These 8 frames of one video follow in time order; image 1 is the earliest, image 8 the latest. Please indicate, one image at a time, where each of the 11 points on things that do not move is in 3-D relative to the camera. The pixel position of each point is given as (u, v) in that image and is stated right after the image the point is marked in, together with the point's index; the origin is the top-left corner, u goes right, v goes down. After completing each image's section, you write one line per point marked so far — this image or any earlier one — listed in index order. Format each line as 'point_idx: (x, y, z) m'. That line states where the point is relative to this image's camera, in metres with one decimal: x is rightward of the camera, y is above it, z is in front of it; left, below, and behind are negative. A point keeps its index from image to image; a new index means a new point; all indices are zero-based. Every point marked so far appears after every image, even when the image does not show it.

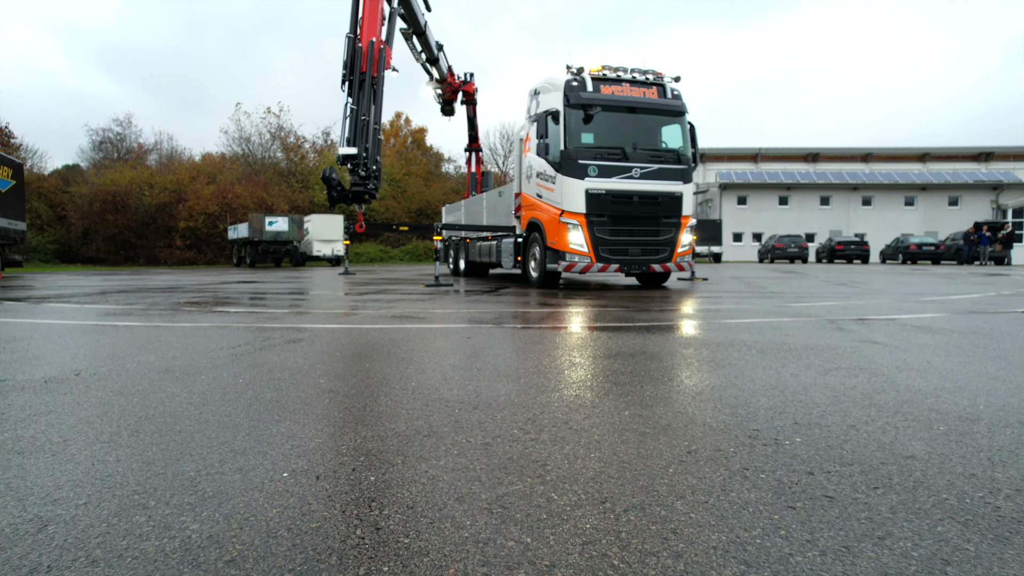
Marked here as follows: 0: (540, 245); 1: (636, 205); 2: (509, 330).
0: (+0.5, +0.8, +13.3) m
1: (+2.3, +1.5, +12.4) m
2: (-0.1, -0.4, +6.3) m
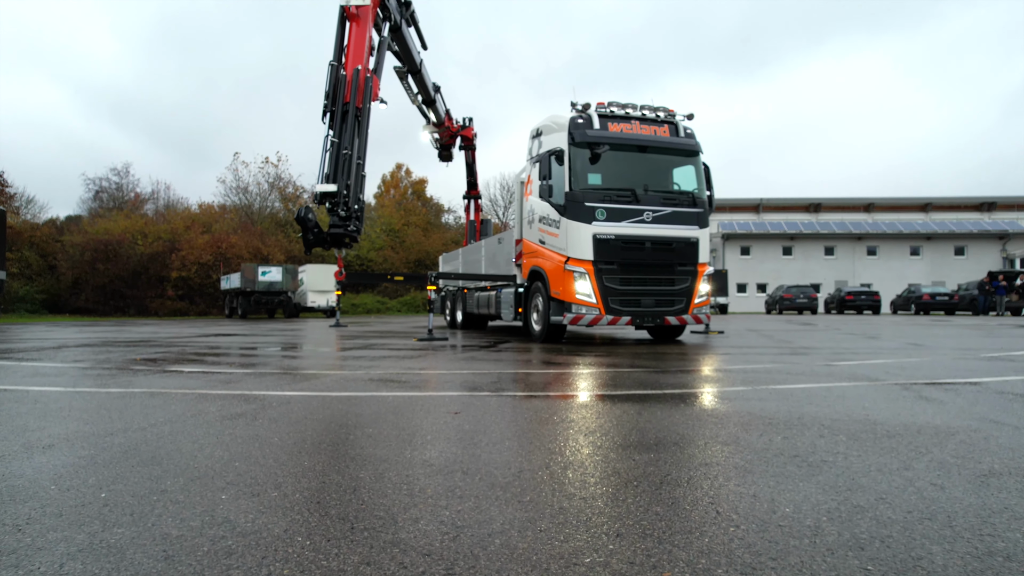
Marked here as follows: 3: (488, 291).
0: (+0.5, -0.2, +12.2) m
1: (+2.3, +0.6, +11.3) m
2: (-0.1, -0.8, +5.2) m
3: (-0.6, -0.1, +16.5) m
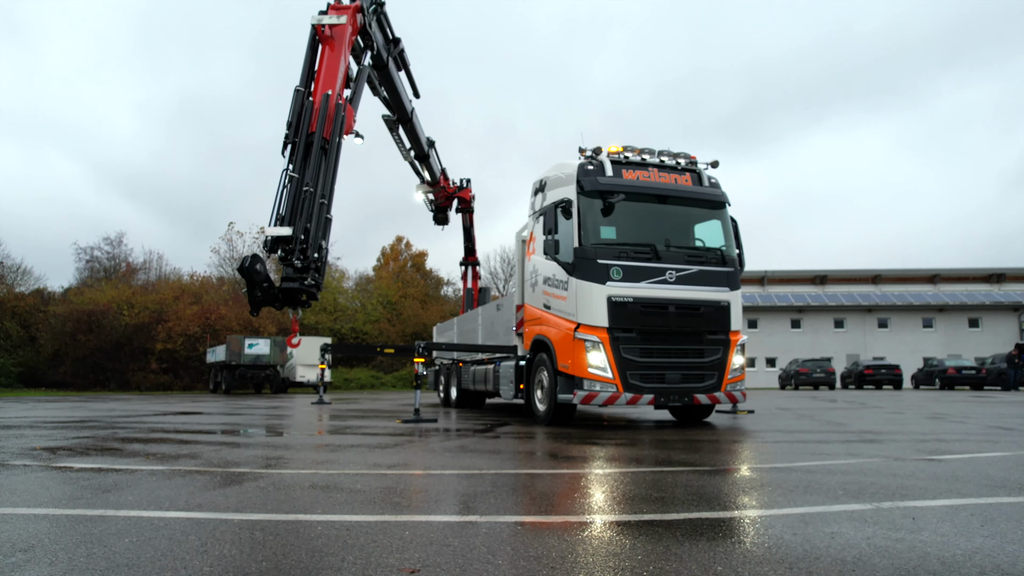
0: (+0.5, -1.3, +10.5) m
1: (+2.3, -0.4, +9.7) m
2: (-0.1, -1.2, +3.4) m
3: (-0.6, -1.7, +14.8) m
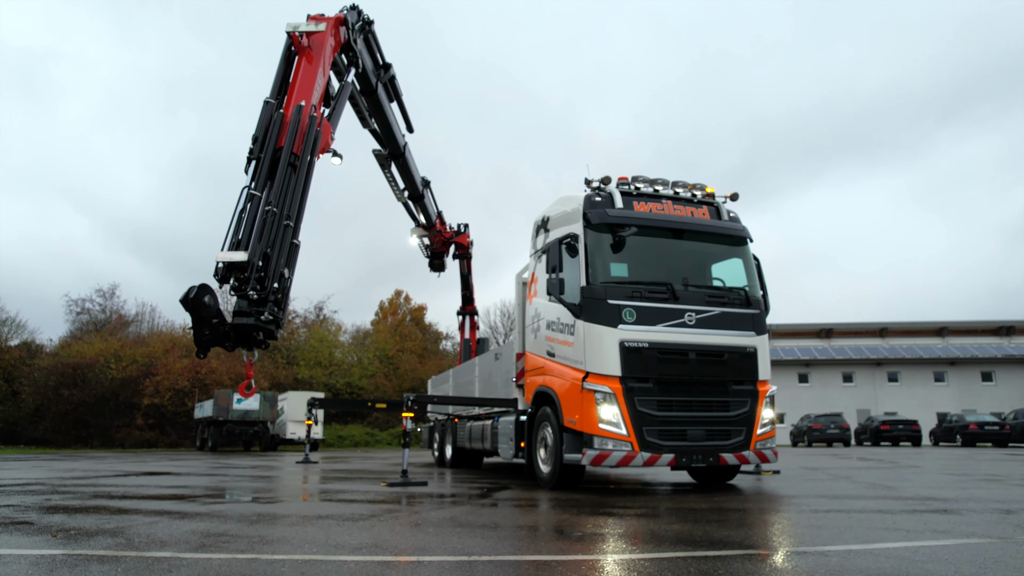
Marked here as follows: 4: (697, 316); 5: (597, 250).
0: (+0.5, -1.9, +9.3) m
1: (+2.3, -1.0, +8.5) m
2: (-0.1, -1.2, +2.2) m
3: (-0.6, -2.6, +13.5) m
4: (+2.4, -0.4, +8.7) m
5: (+1.1, +0.5, +8.9) m
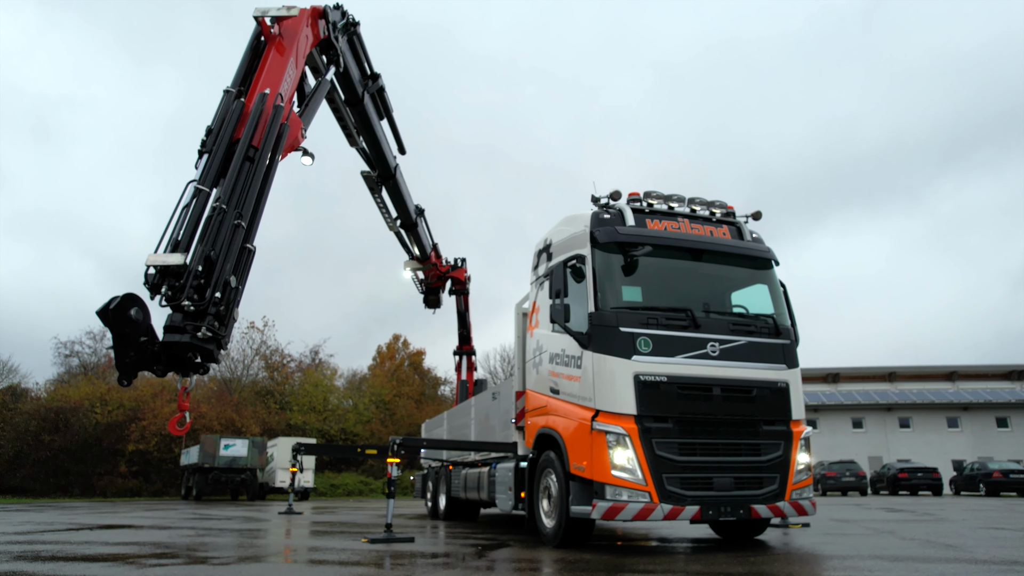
0: (+0.5, -2.2, +8.1) m
1: (+2.3, -1.3, +7.5) m
2: (-0.1, -1.1, +1.1) m
3: (-0.6, -3.3, +12.3) m
4: (+2.4, -0.7, +7.7) m
5: (+1.1, +0.2, +7.9) m
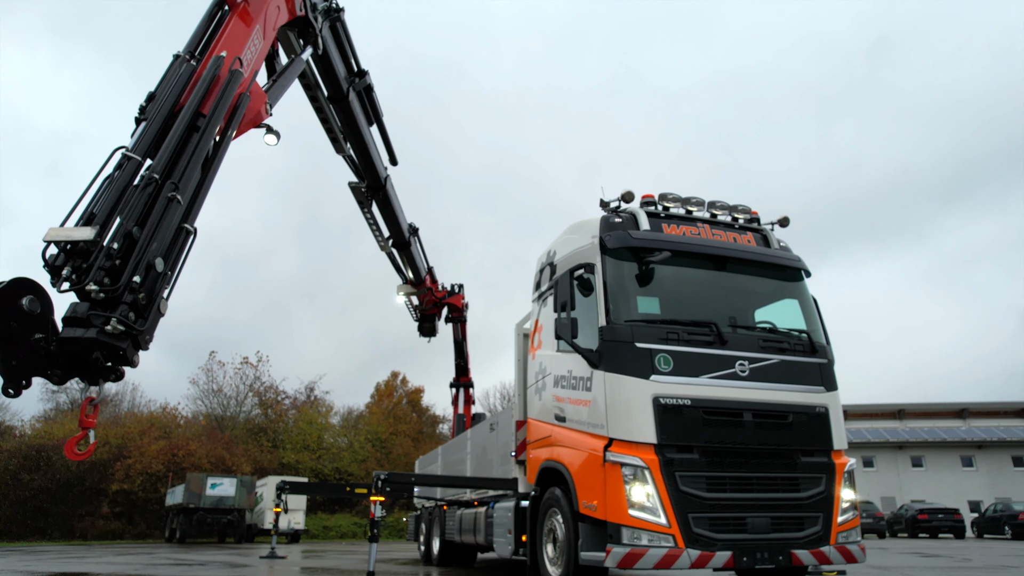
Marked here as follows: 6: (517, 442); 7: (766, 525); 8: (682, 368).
0: (+0.5, -2.3, +7.1) m
1: (+2.3, -1.3, +6.5) m
2: (-0.1, -0.8, +0.1) m
3: (-0.6, -3.6, +11.2) m
4: (+2.4, -0.8, +6.7) m
5: (+1.1, +0.1, +7.0) m
6: (+0.1, -2.0, +9.0) m
7: (+2.3, -2.2, +6.2) m
8: (+1.6, -0.8, +6.5) m
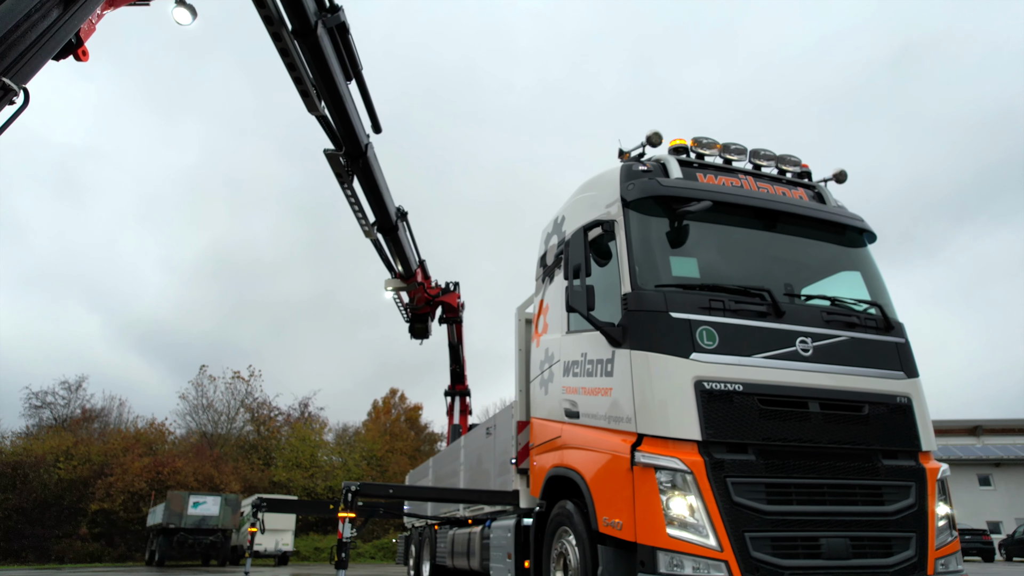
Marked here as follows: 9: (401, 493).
0: (+0.5, -2.0, +5.6) m
1: (+2.3, -1.0, +5.0) m
2: (-0.1, -0.3, -1.3) m
3: (-0.6, -3.4, +9.7) m
4: (+2.4, -0.4, +5.3) m
5: (+1.1, +0.4, +5.6) m
6: (+0.1, -1.7, +7.5) m
7: (+2.3, -1.8, +4.8) m
8: (+1.6, -0.4, +5.1) m
9: (-1.3, -2.4, +7.9) m
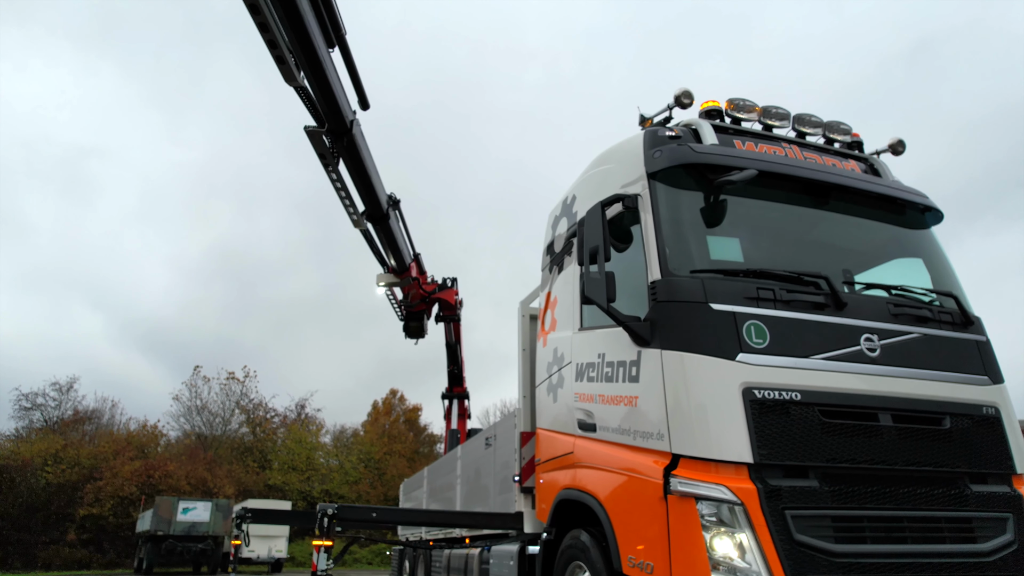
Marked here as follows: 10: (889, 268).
0: (+0.5, -1.9, +4.7) m
1: (+2.3, -0.9, +4.1) m
2: (-0.1, -0.2, -2.2) m
3: (-0.6, -3.3, +8.7) m
4: (+2.4, -0.3, +4.4) m
5: (+1.1, +0.5, +4.6) m
6: (+0.1, -1.7, +6.5) m
7: (+2.3, -1.7, +3.8) m
8: (+1.6, -0.3, +4.1) m
9: (-1.3, -2.3, +7.0) m
10: (+2.8, +0.1, +4.9) m
